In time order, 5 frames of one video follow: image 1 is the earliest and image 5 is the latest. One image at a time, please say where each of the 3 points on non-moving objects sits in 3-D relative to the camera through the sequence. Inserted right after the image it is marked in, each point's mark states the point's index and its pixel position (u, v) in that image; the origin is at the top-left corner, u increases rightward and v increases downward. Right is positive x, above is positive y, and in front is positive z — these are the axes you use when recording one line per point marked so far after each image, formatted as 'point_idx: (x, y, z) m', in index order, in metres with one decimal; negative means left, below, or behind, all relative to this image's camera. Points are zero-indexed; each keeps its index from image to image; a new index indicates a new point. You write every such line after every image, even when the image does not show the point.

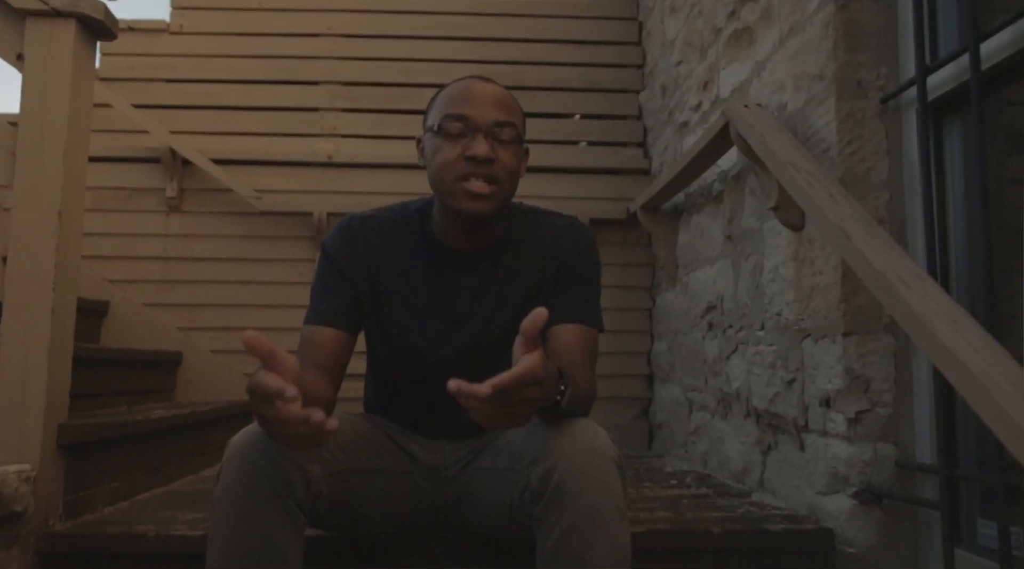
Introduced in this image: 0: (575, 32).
0: (+0.3, +1.2, +3.3) m
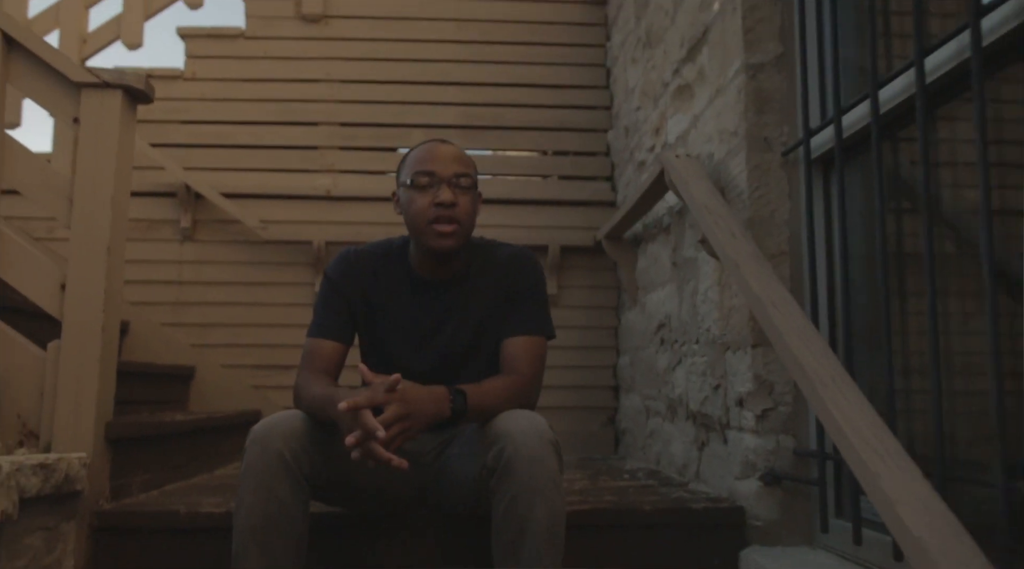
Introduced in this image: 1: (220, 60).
0: (+0.2, +1.1, +3.7) m
1: (-1.5, +1.2, +3.7) m
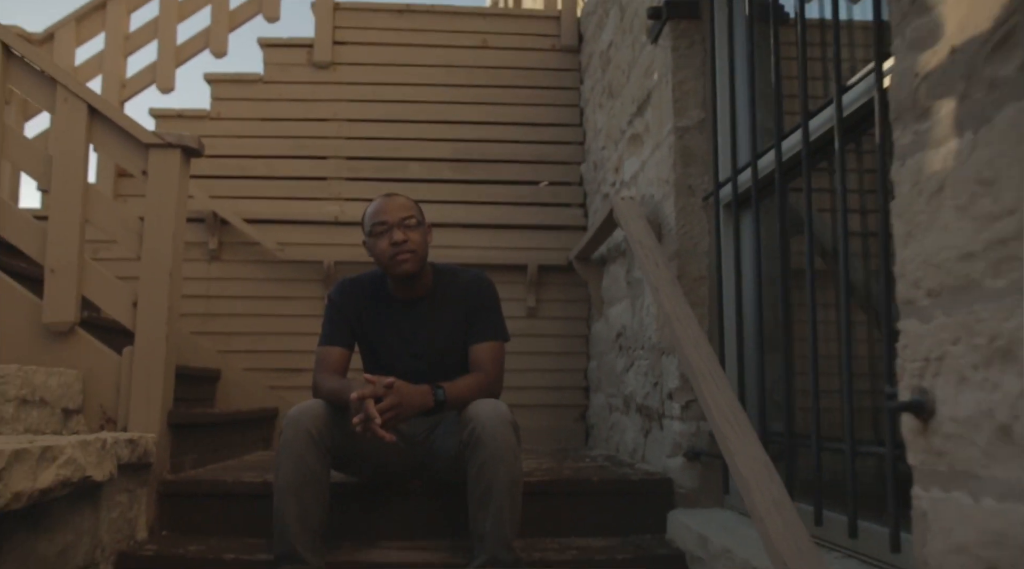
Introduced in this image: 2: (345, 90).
0: (+0.1, +1.0, +4.2) m
1: (-1.6, +1.1, +4.2) m
2: (-1.0, +1.2, +4.2) m
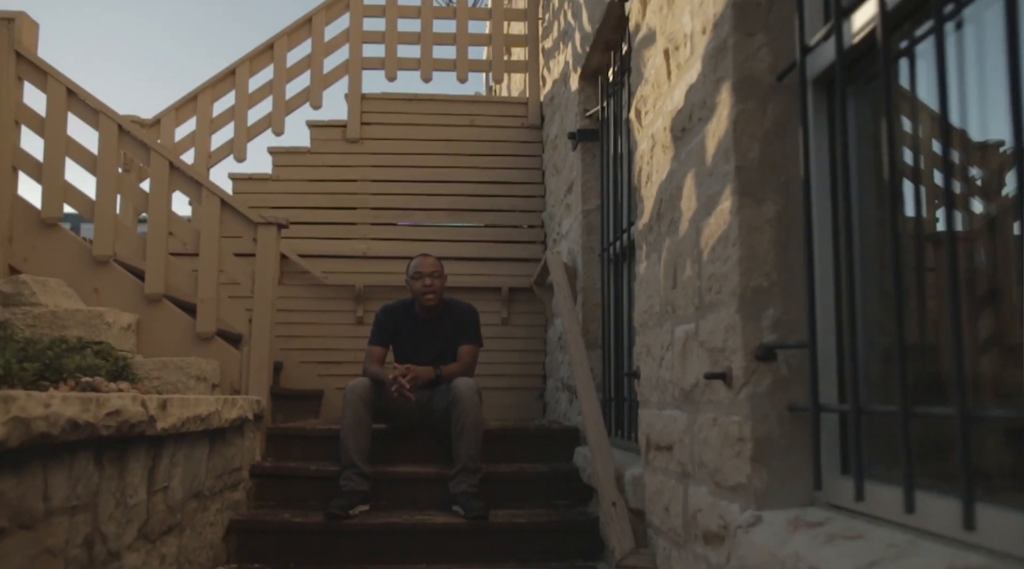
0: (-0.1, +0.9, +5.8) m
1: (-1.8, +1.0, +5.7) m
2: (-1.2, +1.0, +5.8) m
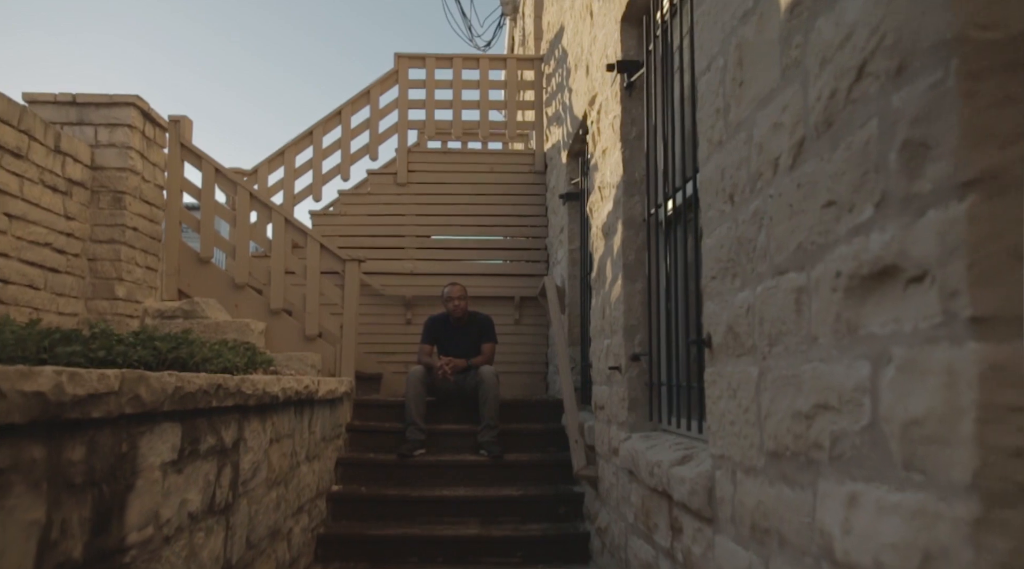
0: (+0.1, +0.8, +7.5) m
1: (-1.7, +0.9, +7.5) m
2: (-1.1, +1.0, +7.5) m
